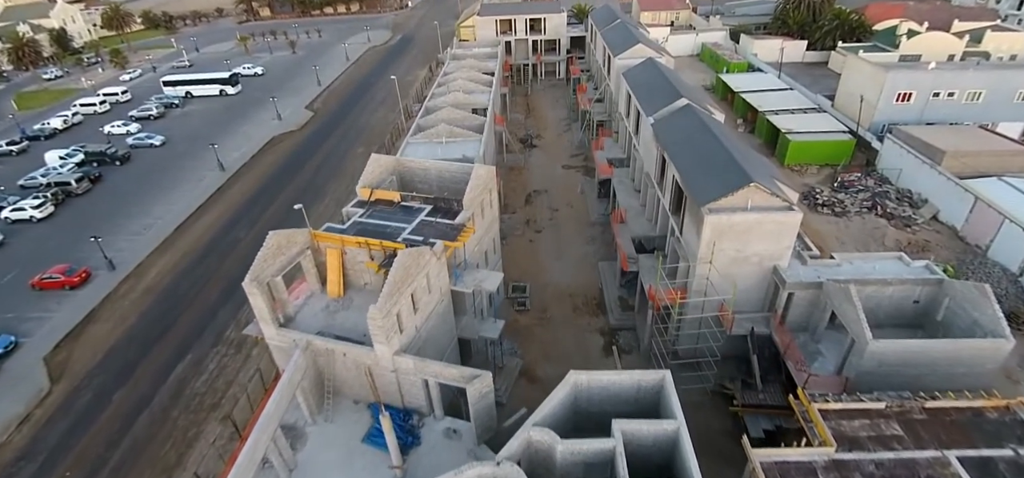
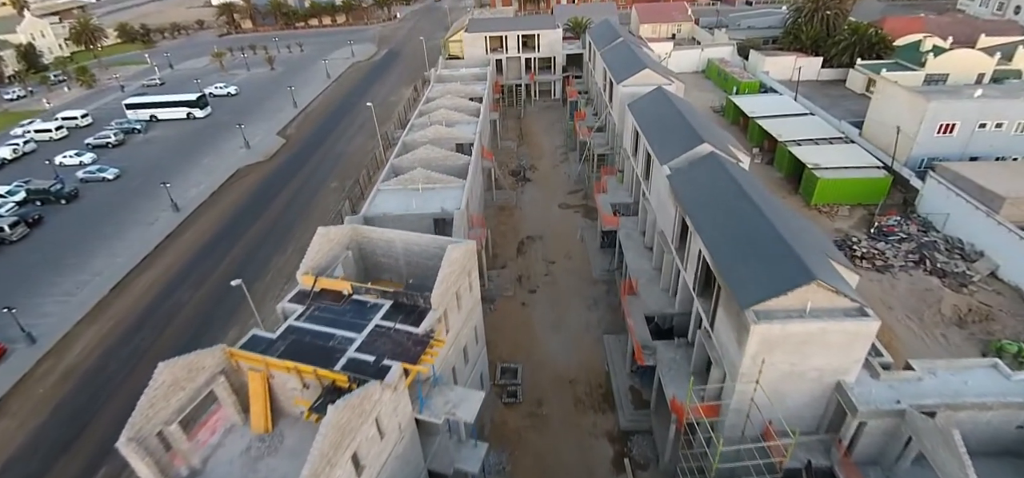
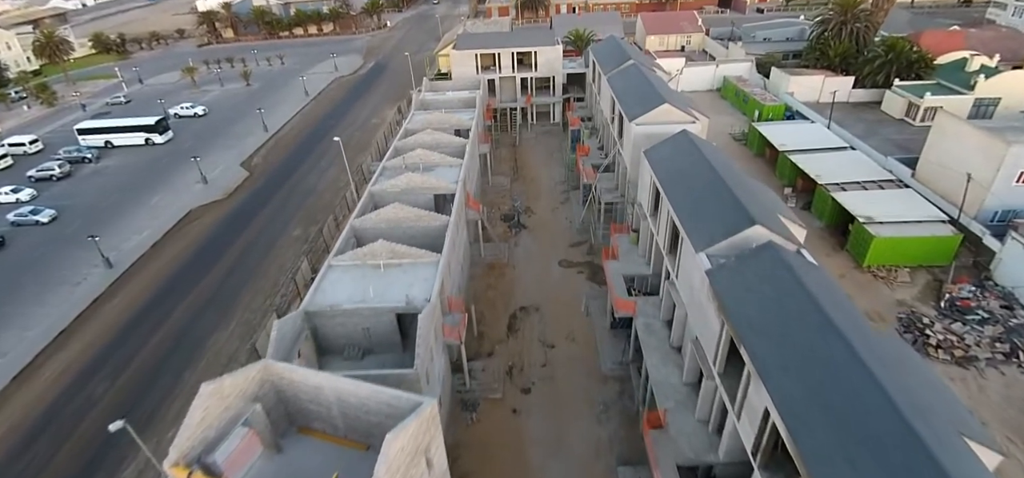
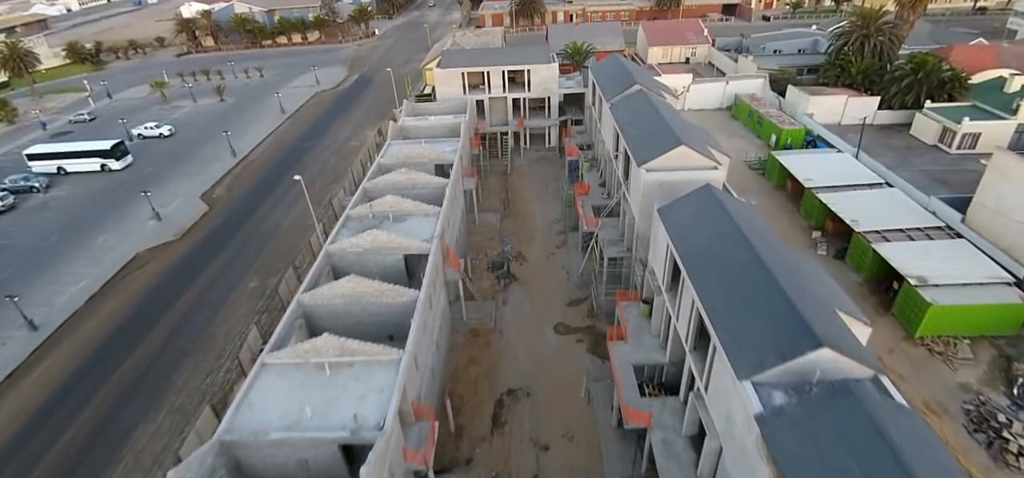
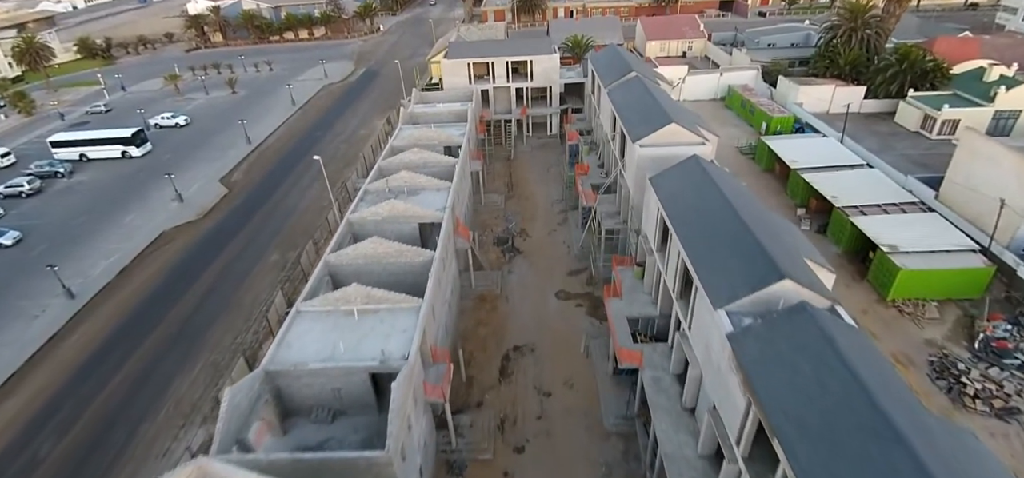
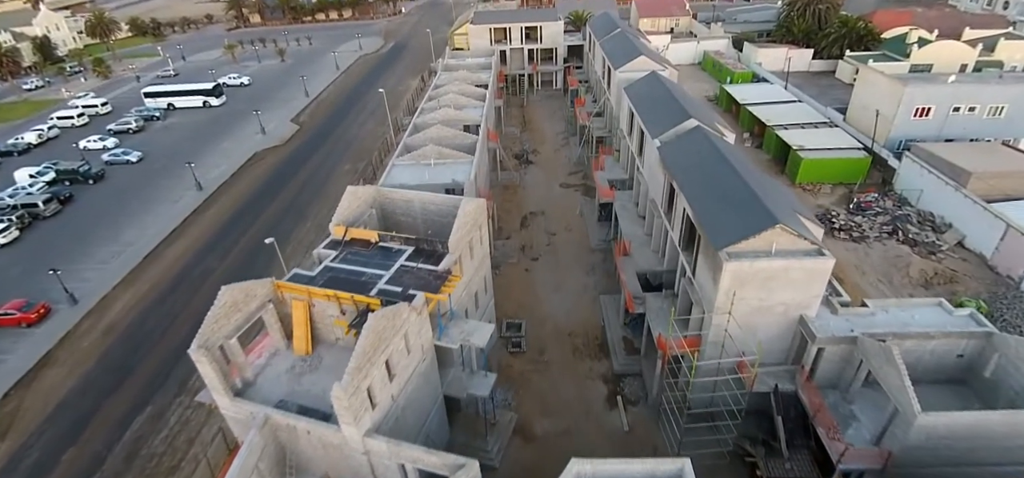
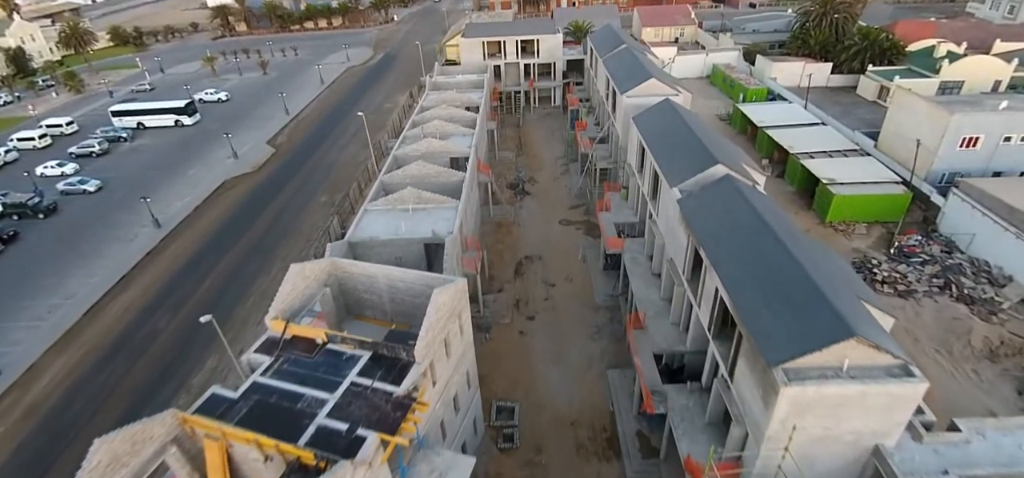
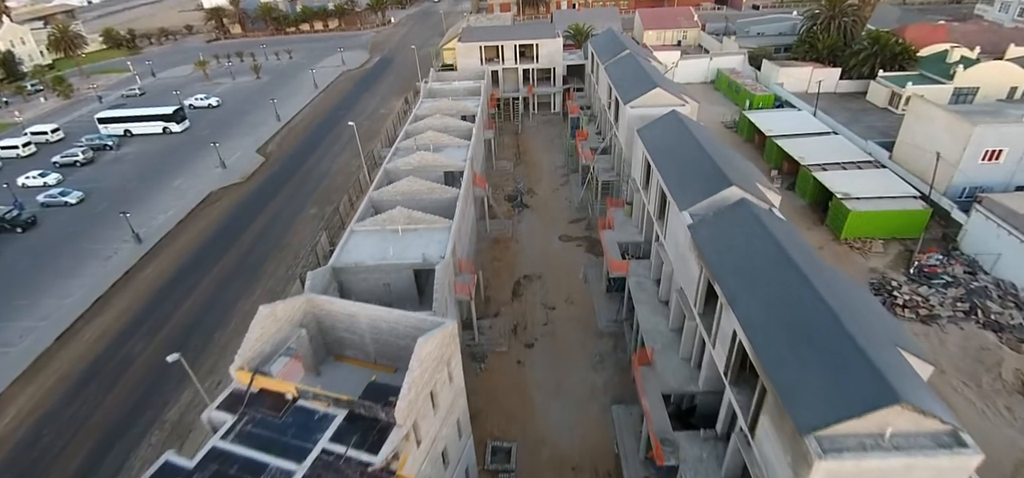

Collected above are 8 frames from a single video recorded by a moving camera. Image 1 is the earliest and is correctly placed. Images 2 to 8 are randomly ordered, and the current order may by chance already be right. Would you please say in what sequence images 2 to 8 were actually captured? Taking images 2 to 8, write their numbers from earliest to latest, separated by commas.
6, 2, 7, 8, 3, 5, 4
